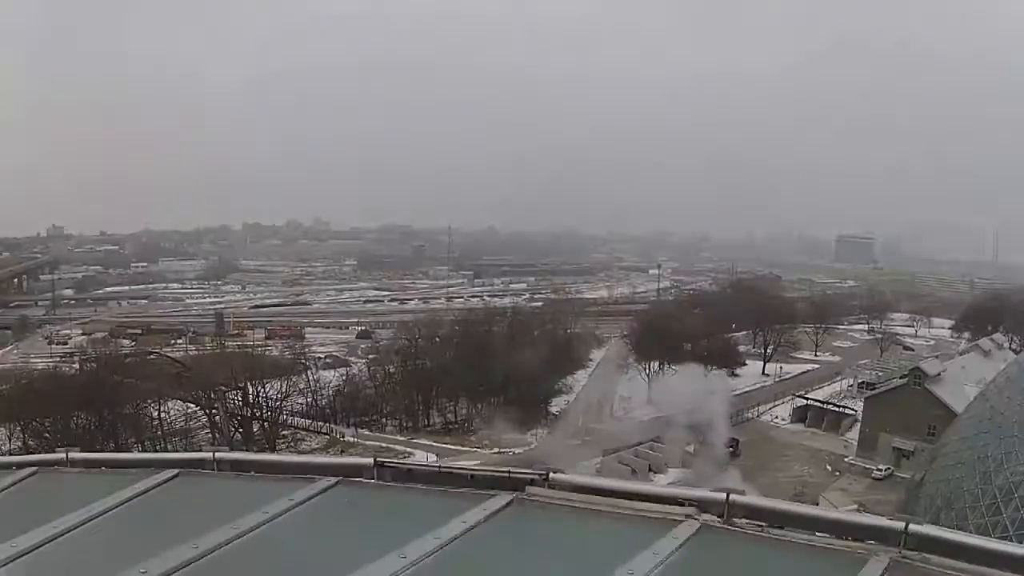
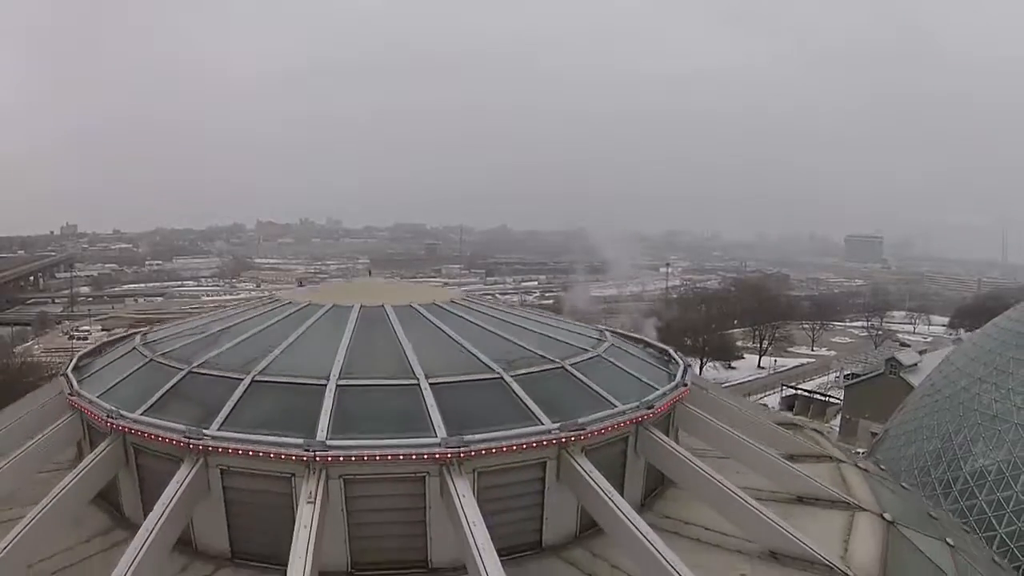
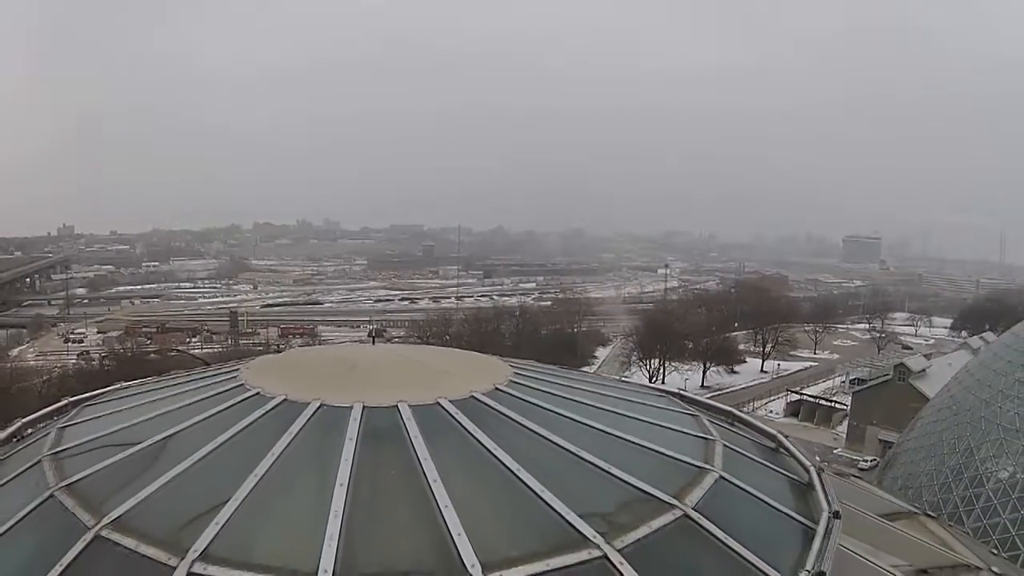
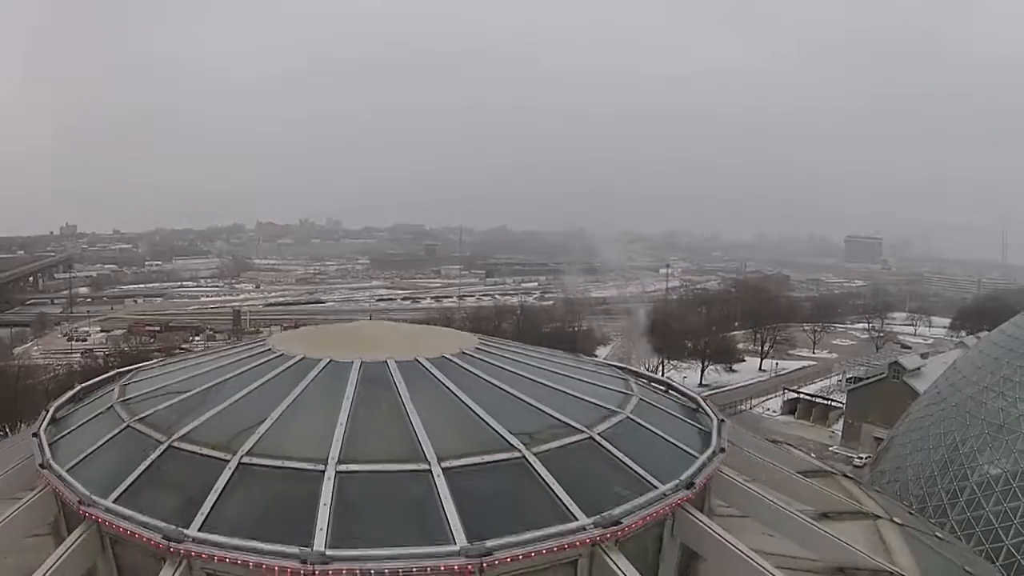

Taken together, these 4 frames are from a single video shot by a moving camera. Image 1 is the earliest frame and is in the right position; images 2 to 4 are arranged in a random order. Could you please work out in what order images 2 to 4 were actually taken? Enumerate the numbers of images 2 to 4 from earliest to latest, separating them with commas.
3, 4, 2
